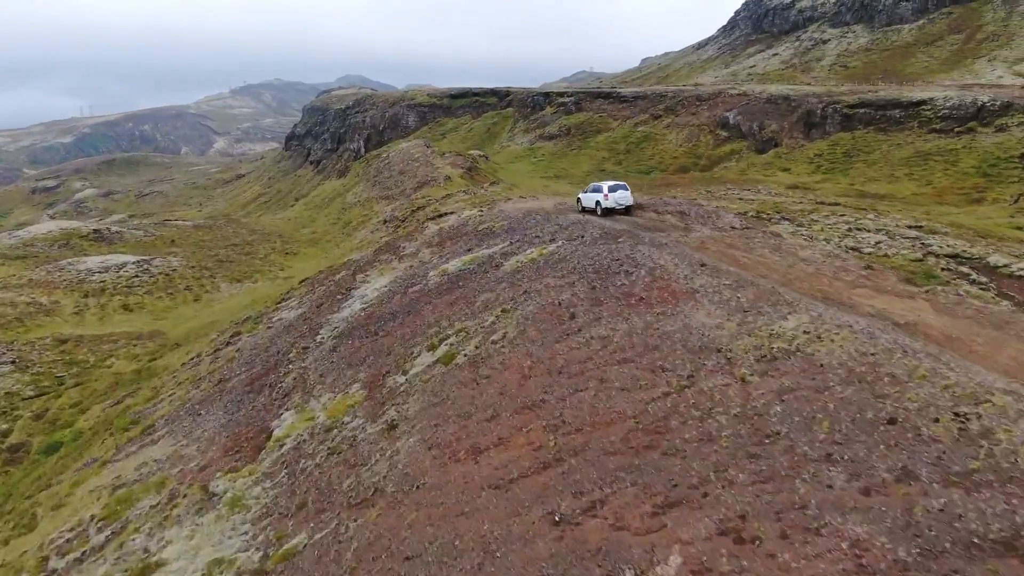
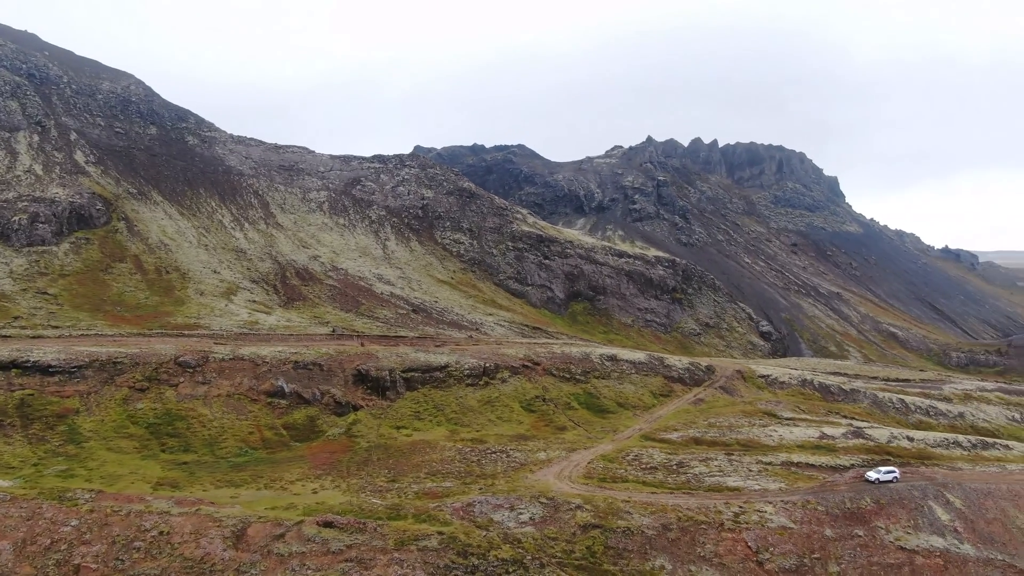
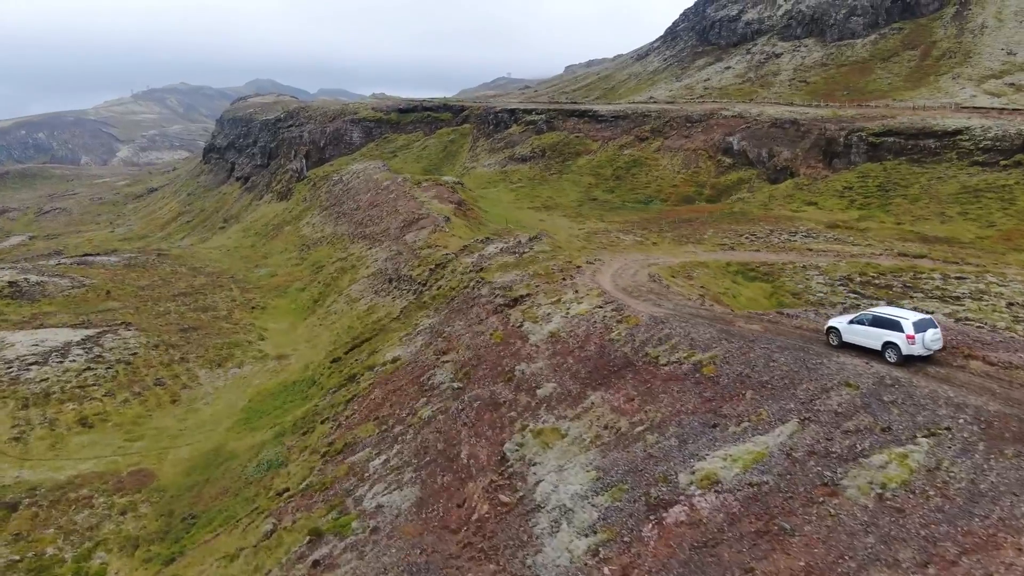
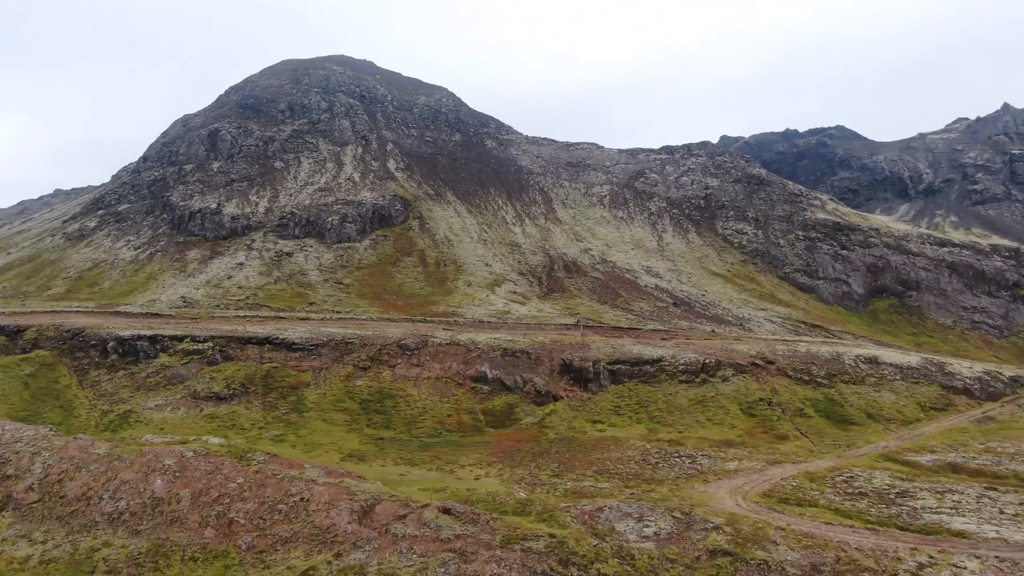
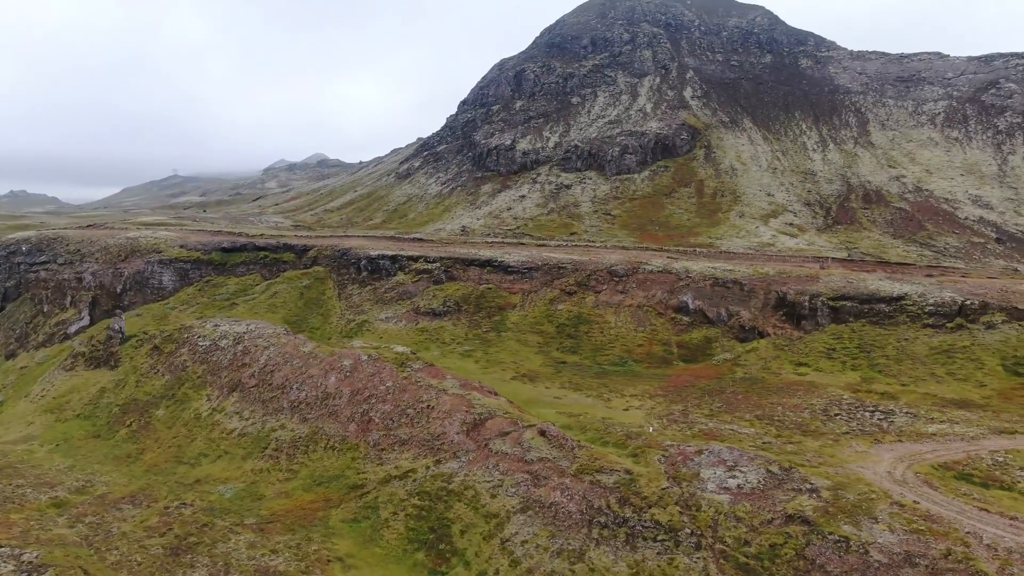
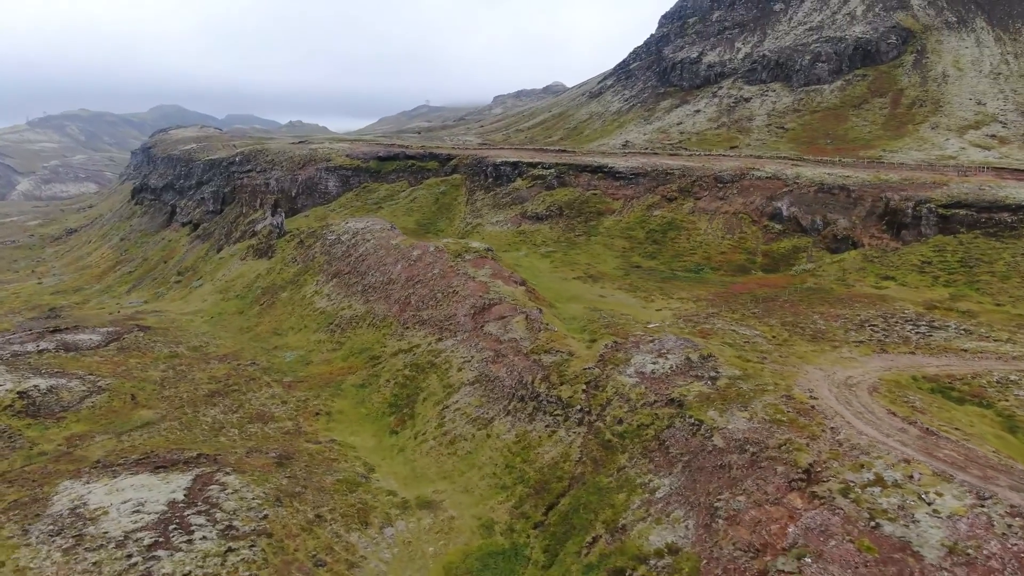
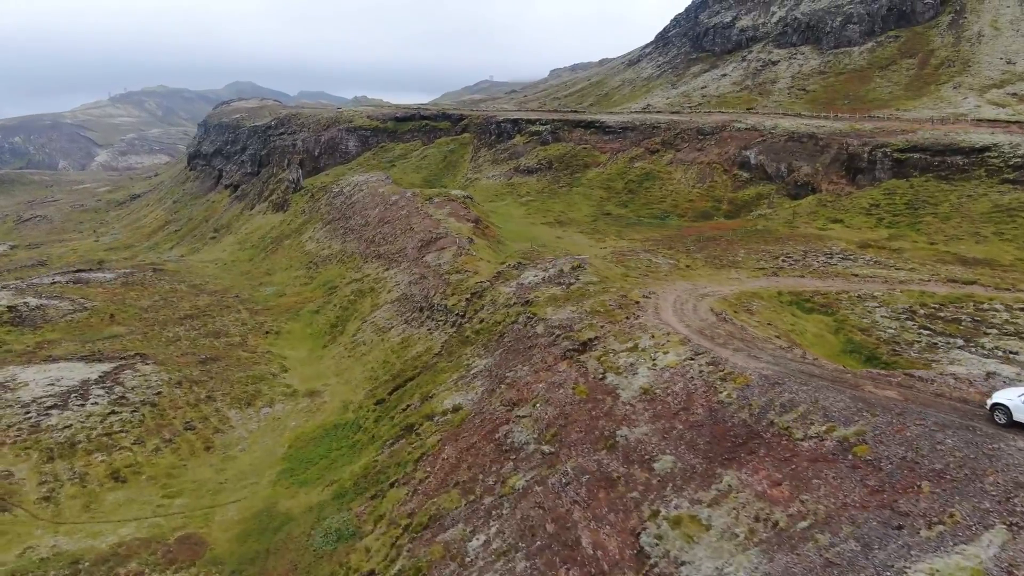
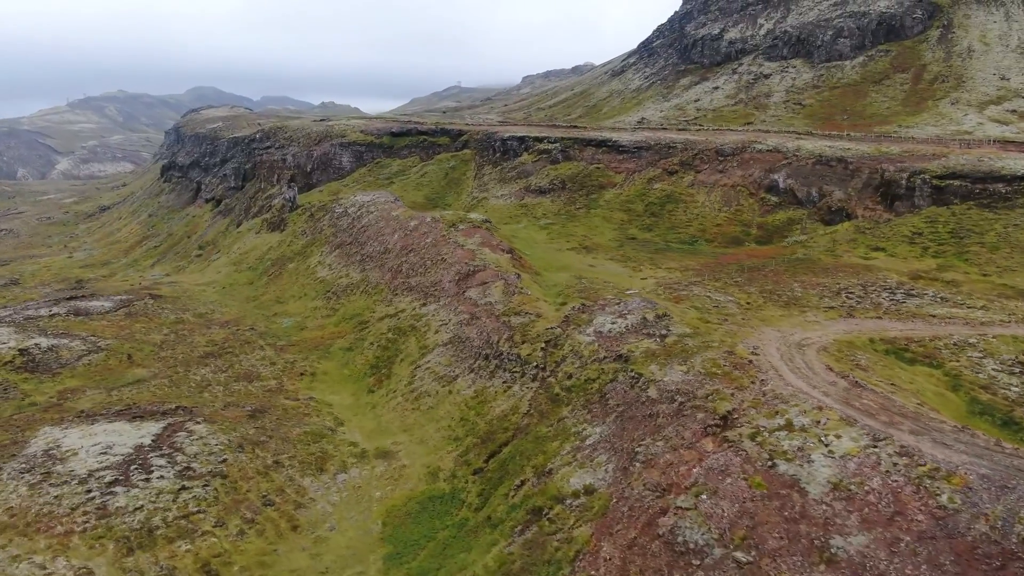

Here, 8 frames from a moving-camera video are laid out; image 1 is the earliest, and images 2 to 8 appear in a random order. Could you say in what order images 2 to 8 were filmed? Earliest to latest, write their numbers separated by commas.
3, 7, 8, 6, 5, 4, 2
